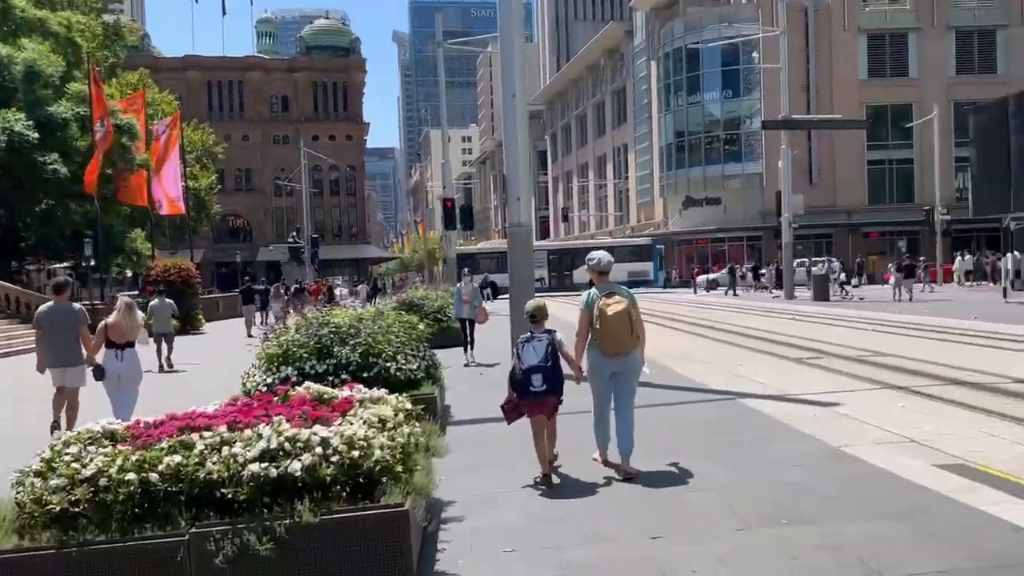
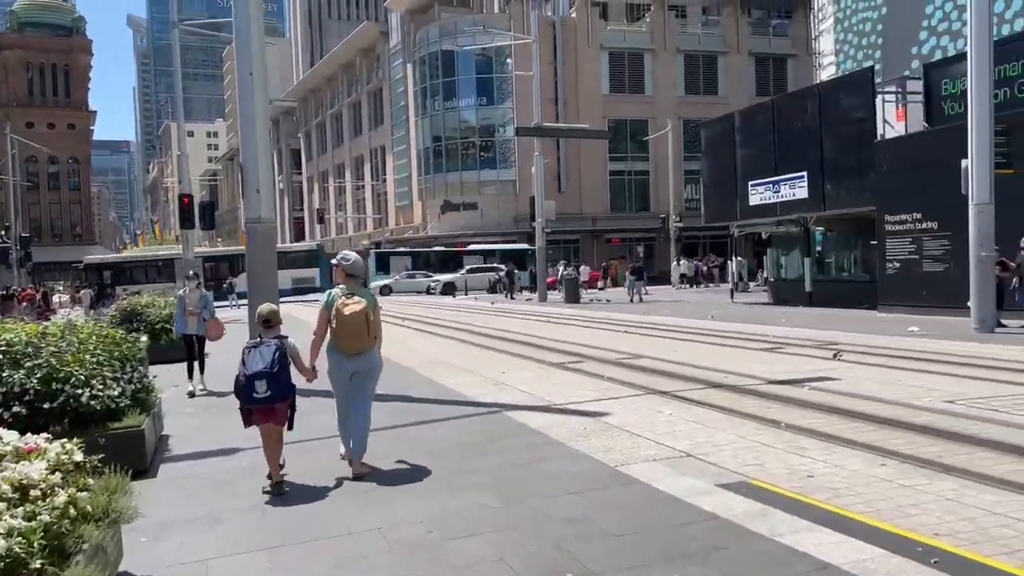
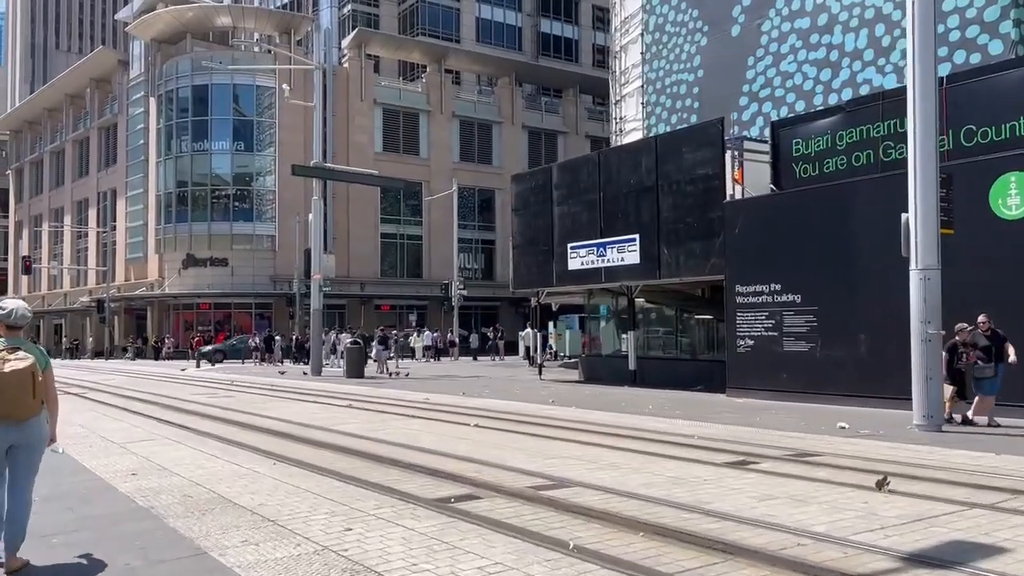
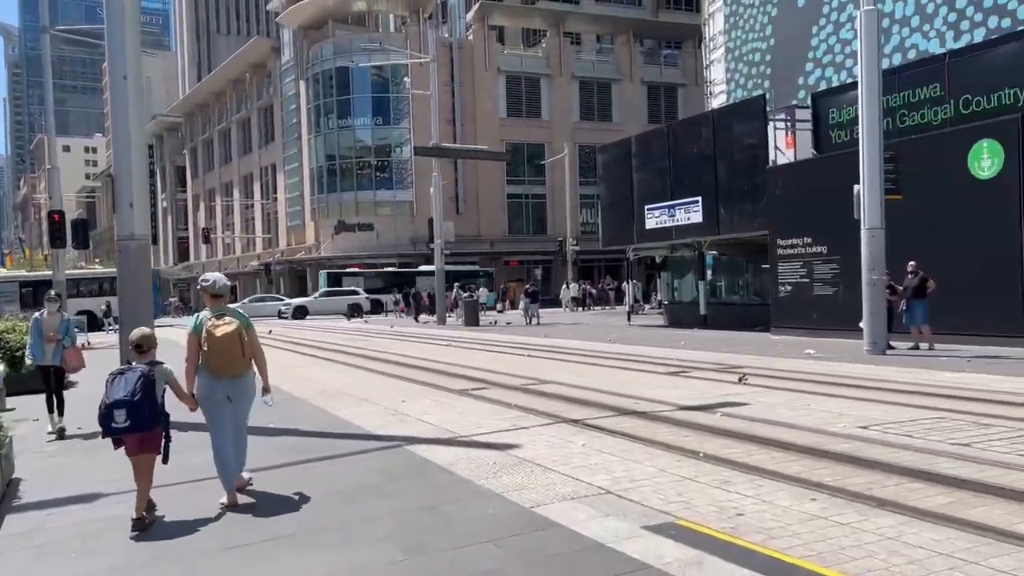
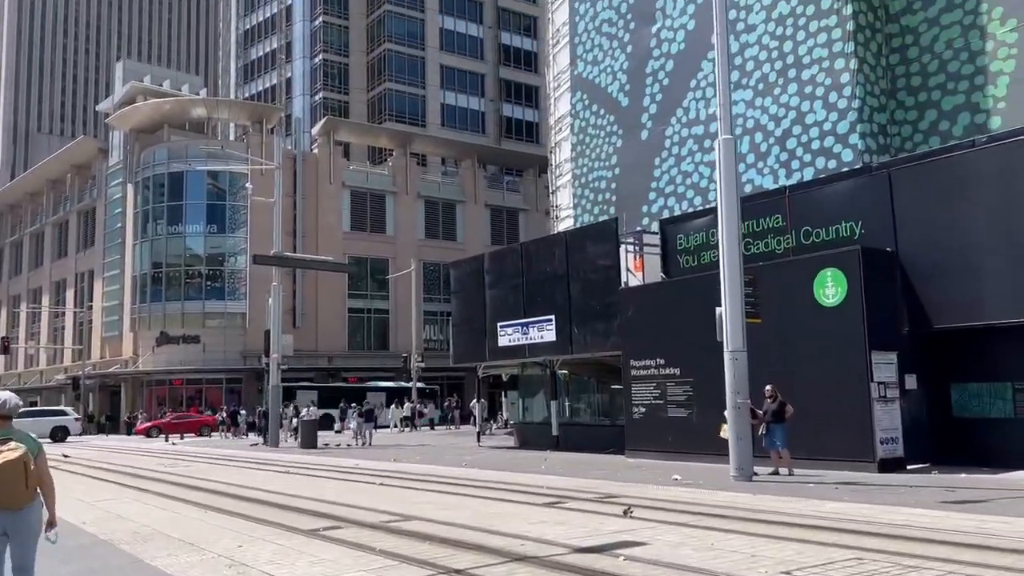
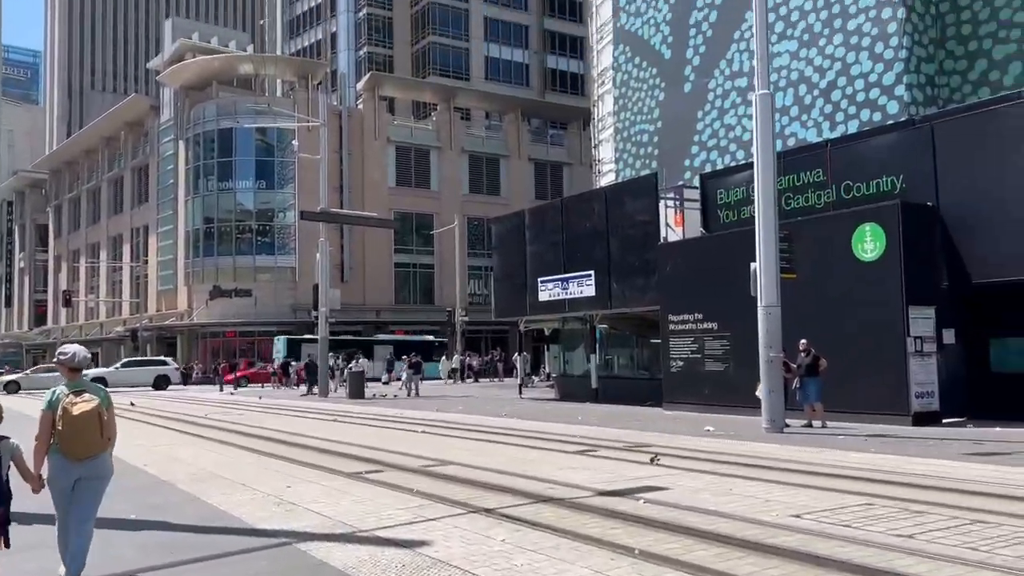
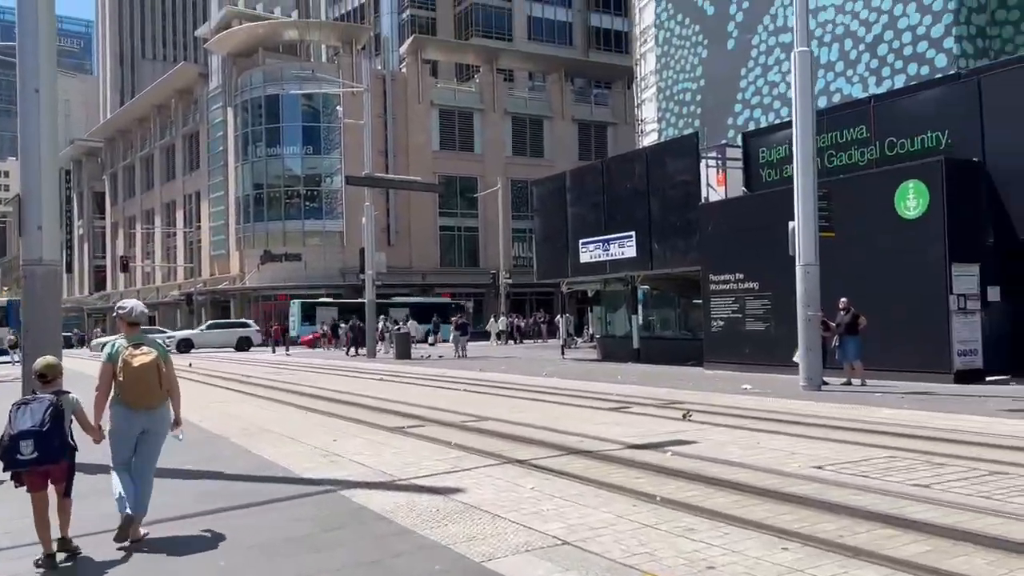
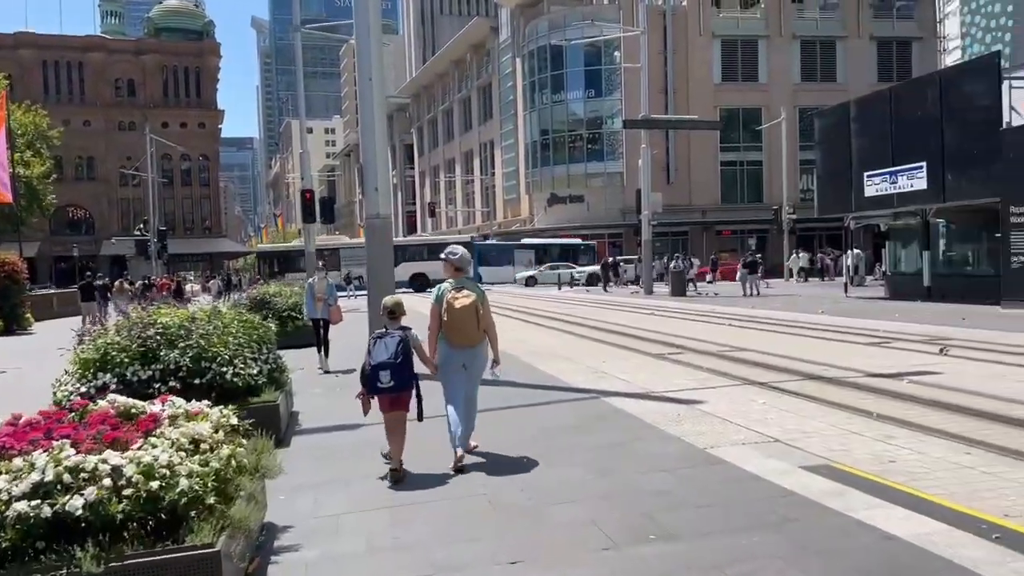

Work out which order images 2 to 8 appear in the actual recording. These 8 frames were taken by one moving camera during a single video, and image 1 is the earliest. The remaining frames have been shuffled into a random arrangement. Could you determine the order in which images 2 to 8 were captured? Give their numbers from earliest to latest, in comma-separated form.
8, 2, 4, 7, 6, 5, 3
